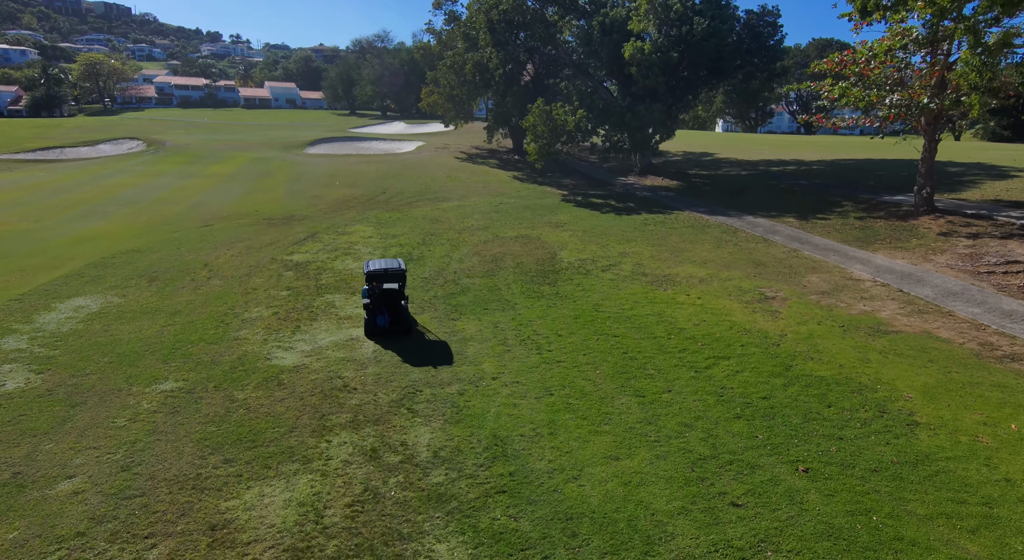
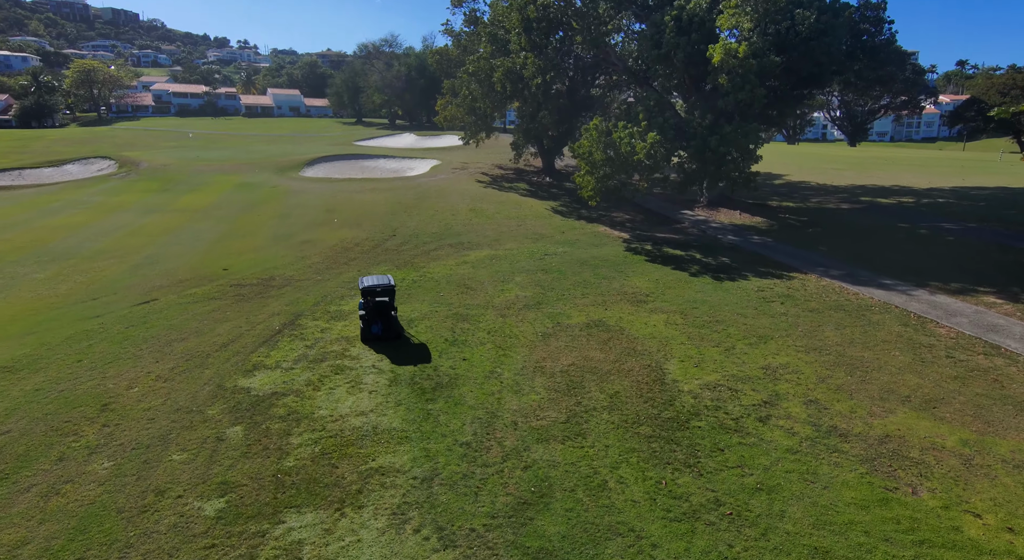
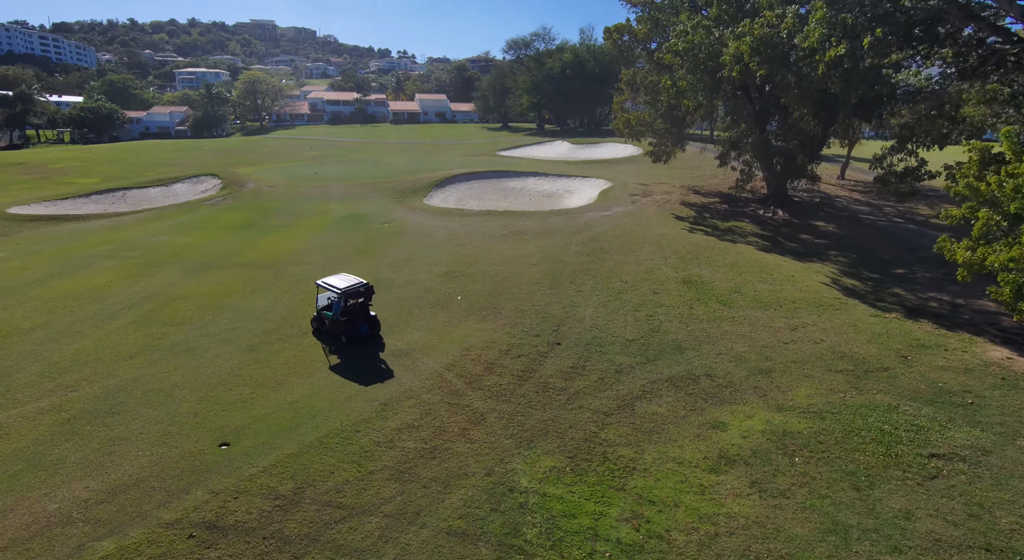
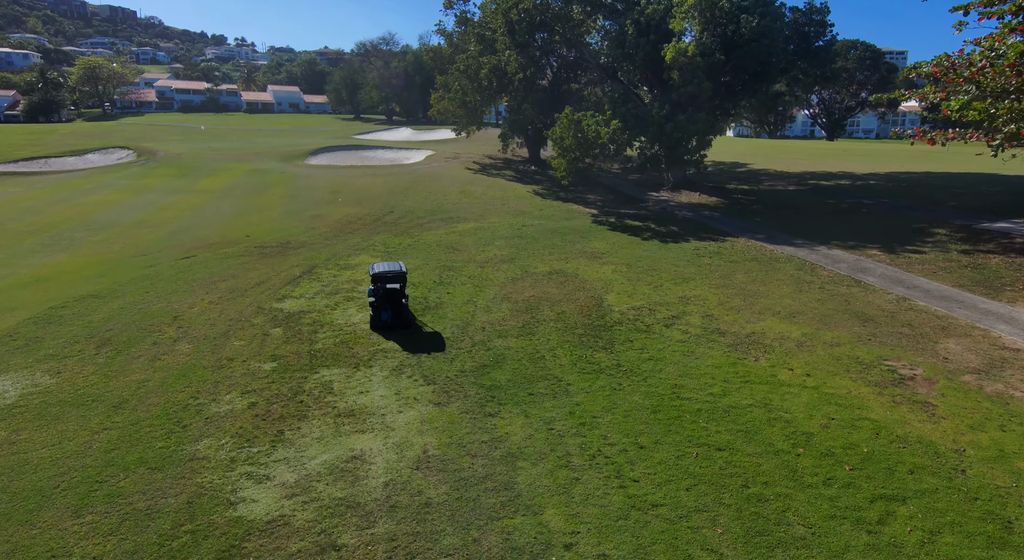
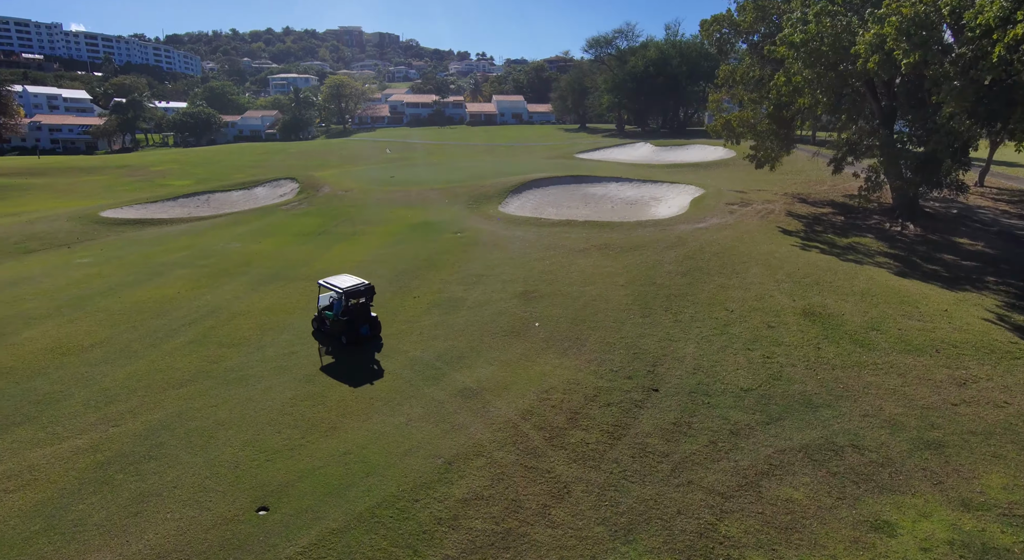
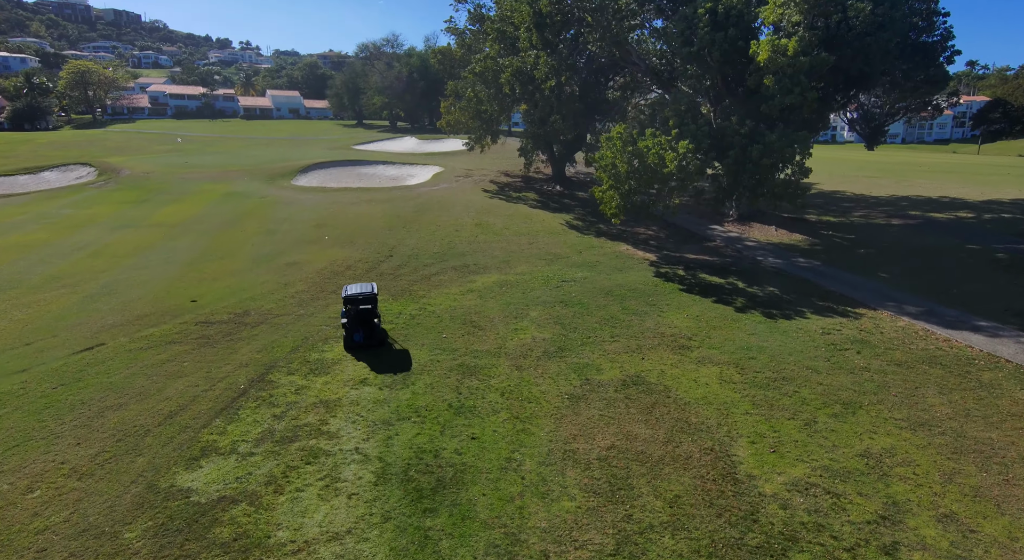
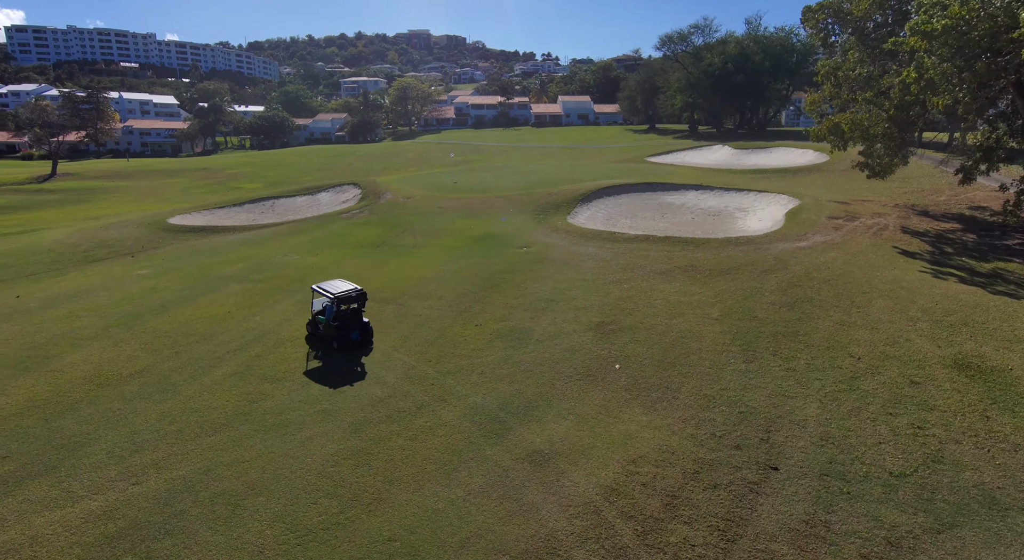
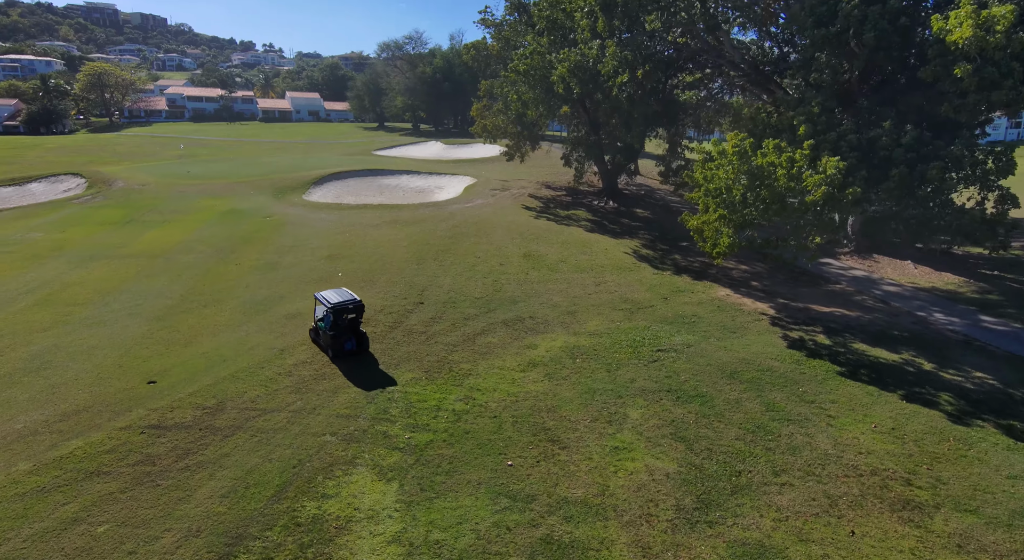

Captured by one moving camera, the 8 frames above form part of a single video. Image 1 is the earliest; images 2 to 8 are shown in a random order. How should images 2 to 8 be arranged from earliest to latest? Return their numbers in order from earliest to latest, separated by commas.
4, 2, 6, 8, 3, 5, 7
